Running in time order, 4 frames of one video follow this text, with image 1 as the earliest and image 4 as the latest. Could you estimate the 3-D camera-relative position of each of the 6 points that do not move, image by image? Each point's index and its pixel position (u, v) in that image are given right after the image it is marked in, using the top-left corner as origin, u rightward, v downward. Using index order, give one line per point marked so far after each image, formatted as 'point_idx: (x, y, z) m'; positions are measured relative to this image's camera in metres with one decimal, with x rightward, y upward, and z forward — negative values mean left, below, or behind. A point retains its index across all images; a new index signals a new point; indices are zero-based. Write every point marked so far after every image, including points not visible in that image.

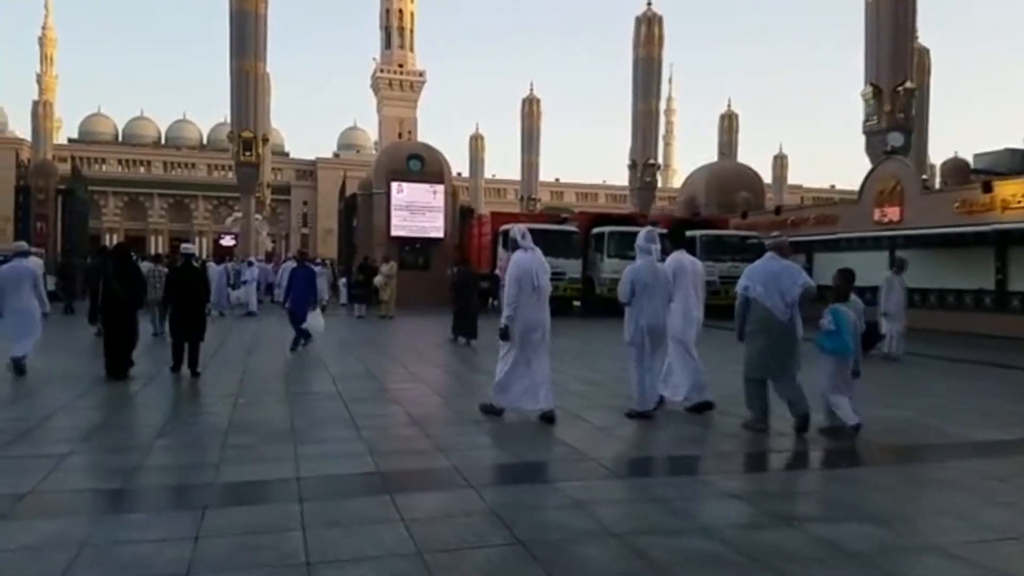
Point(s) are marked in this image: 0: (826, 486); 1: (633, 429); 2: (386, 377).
0: (+2.1, -1.3, +5.5) m
1: (+1.1, -1.3, +7.5) m
2: (-1.8, -1.2, +11.5) m
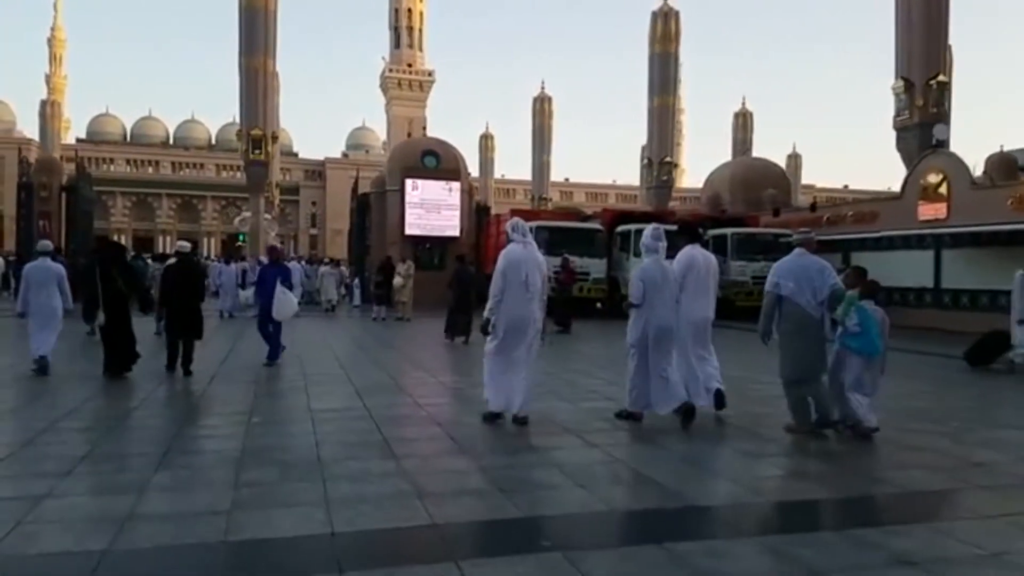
0: (+2.6, -1.3, +4.3) m
1: (+1.6, -1.3, +6.3) m
2: (-1.3, -1.3, +10.3) m
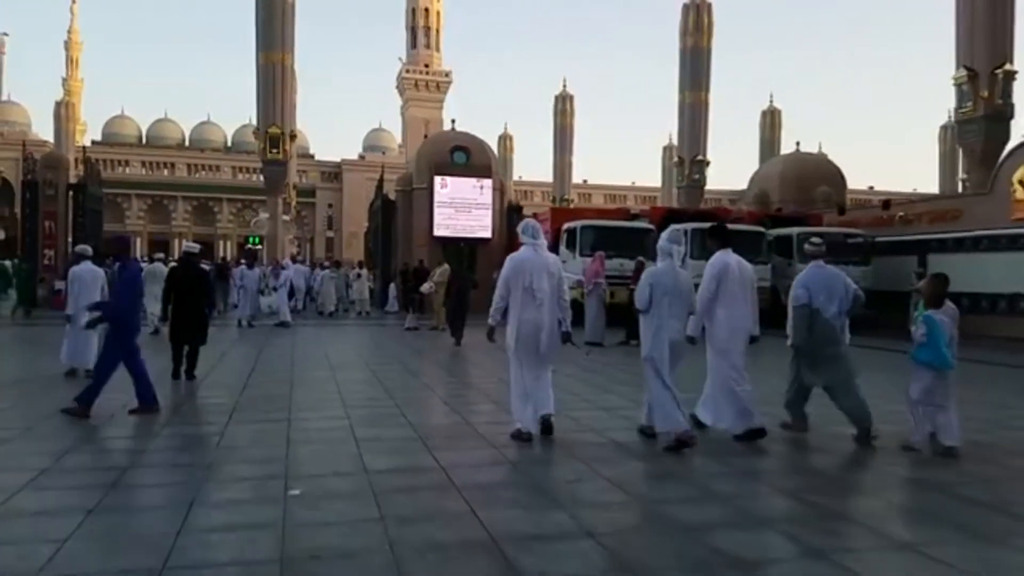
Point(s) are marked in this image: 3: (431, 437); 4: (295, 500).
0: (+3.5, -1.4, +2.1) m
1: (+2.5, -1.4, +4.2) m
2: (-0.3, -1.4, +8.2) m
3: (-0.7, -1.3, +6.9) m
4: (-1.3, -1.3, +4.9) m
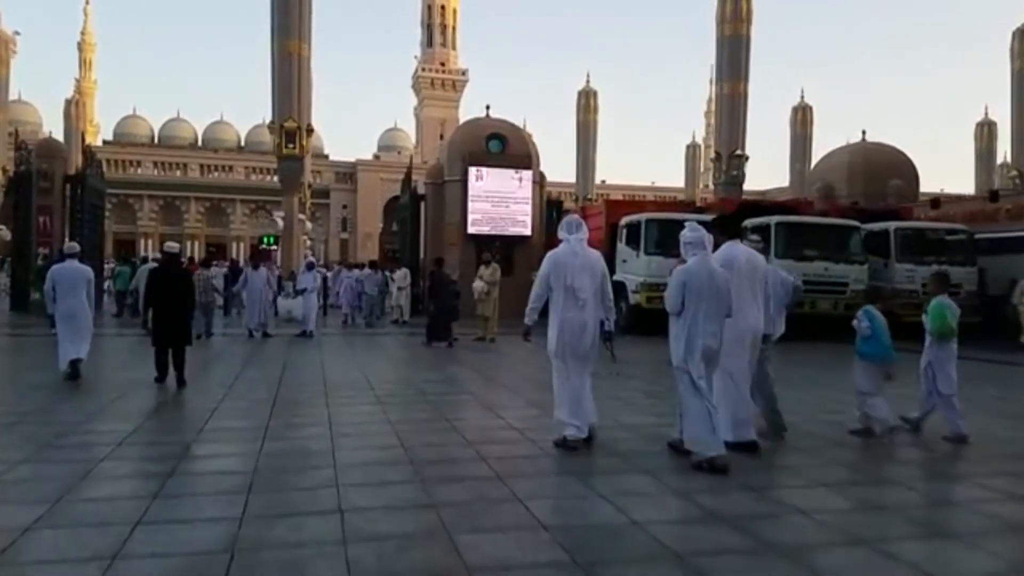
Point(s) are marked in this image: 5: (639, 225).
0: (+4.5, -1.5, -0.8) m
1: (+3.5, -1.5, +1.3) m
2: (+0.7, -1.4, +5.4) m
3: (+0.4, -1.3, +4.1) m
4: (-0.3, -1.3, +2.1) m
5: (+3.0, +1.5, +19.0) m
